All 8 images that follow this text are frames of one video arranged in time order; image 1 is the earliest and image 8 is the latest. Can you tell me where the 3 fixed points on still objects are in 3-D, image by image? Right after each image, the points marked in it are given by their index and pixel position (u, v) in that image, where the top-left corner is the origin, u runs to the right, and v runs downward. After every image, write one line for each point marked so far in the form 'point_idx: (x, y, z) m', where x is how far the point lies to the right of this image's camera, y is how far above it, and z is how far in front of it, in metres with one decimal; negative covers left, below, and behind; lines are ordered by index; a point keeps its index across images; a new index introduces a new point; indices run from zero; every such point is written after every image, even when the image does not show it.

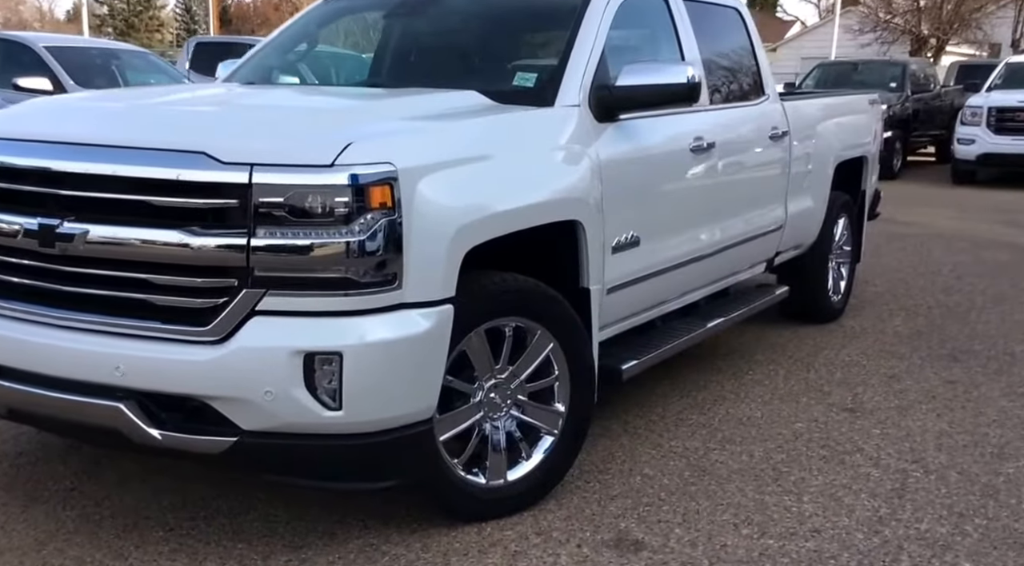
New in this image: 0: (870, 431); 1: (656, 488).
0: (+1.6, -0.7, +5.0) m
1: (+0.6, -0.8, +4.2) m
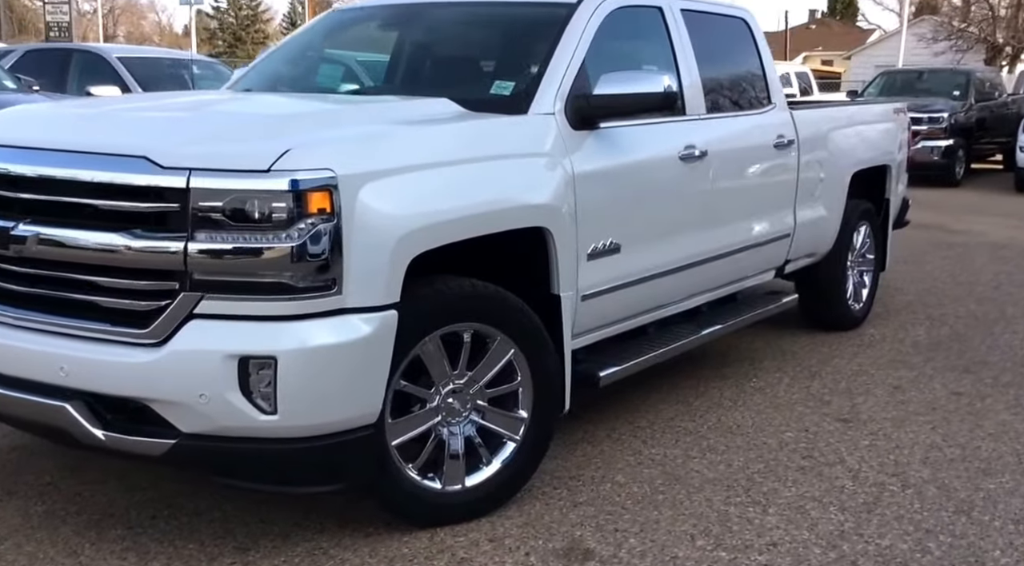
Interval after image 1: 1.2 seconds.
0: (+1.5, -0.7, +4.9) m
1: (+0.4, -0.8, +4.2) m
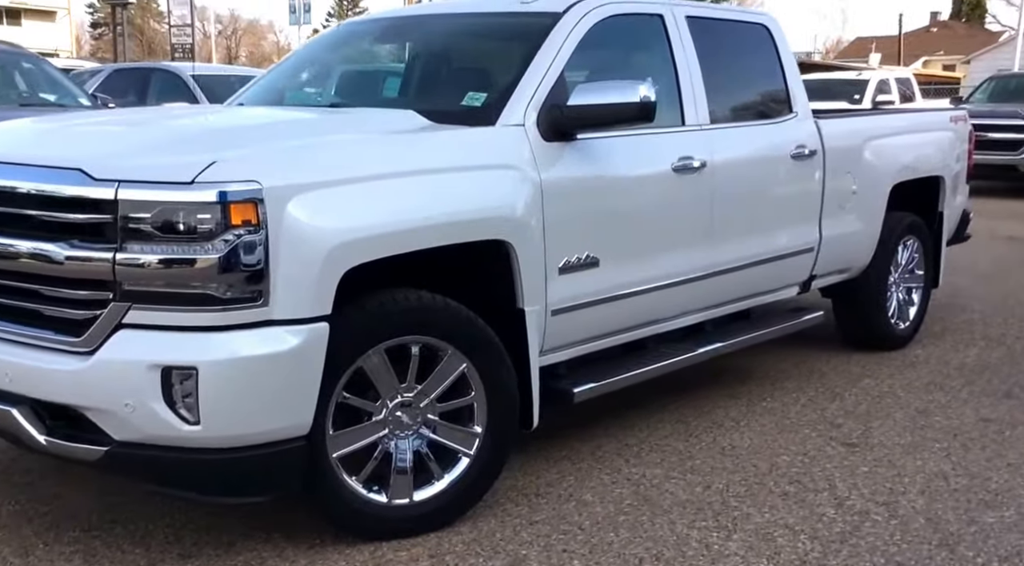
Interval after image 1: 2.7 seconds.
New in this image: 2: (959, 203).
0: (+1.5, -0.8, +4.7) m
1: (+0.3, -0.9, +4.1) m
2: (+3.2, +0.6, +7.8) m
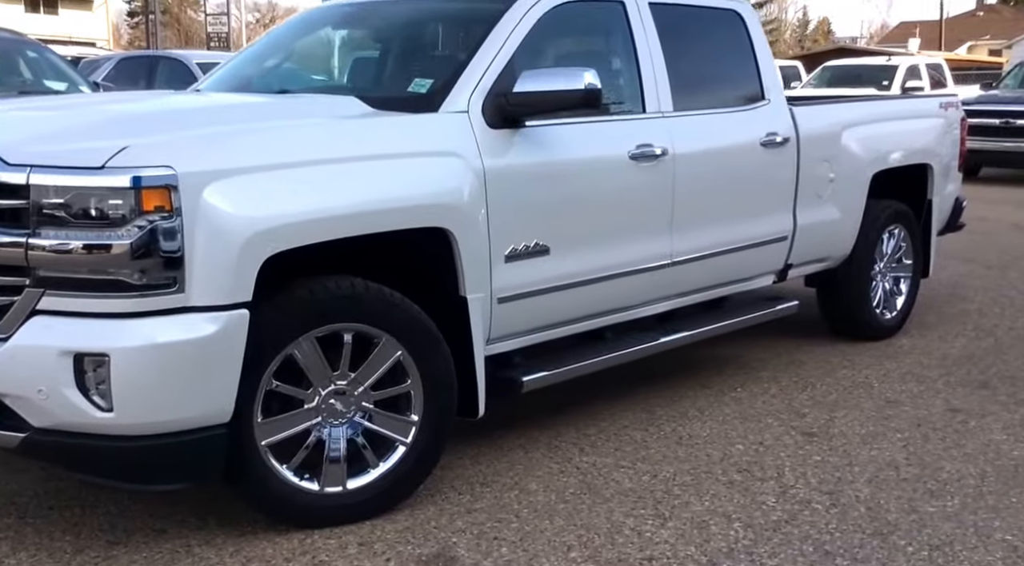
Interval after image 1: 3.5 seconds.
0: (+1.3, -0.7, +4.6) m
1: (0.0, -0.8, +4.0) m
2: (+3.1, +0.6, +7.7) m
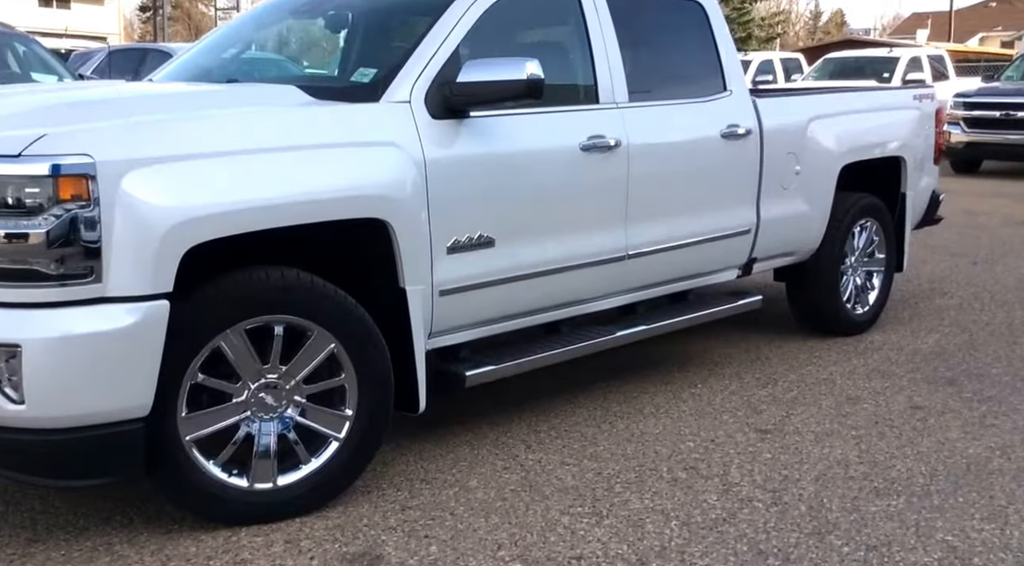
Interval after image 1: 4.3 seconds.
0: (+1.0, -0.7, +4.6) m
1: (-0.2, -0.8, +4.0) m
2: (+2.9, +0.7, +7.6) m
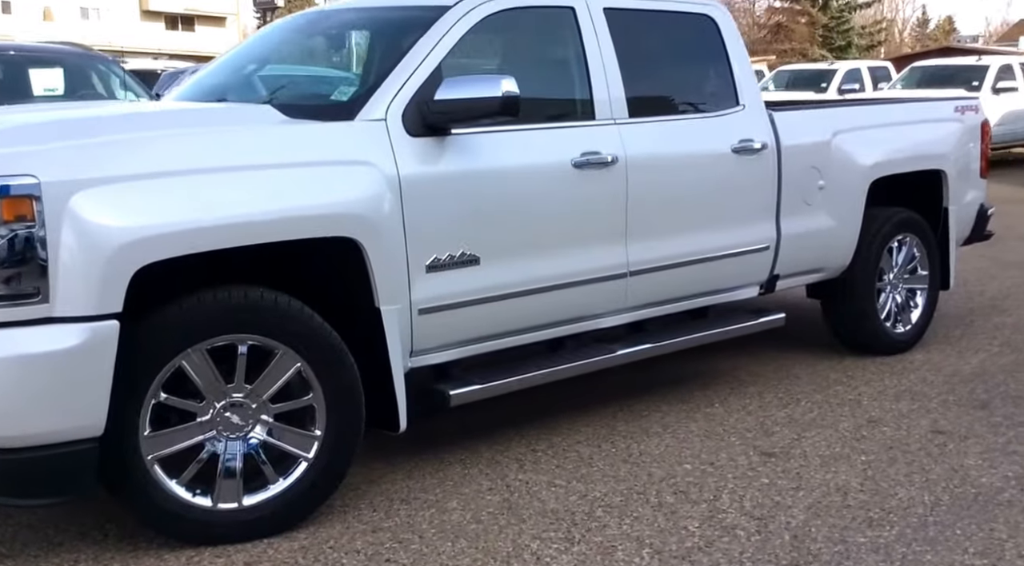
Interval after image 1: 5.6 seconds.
0: (+1.0, -0.8, +4.4) m
1: (-0.3, -0.9, +3.9) m
2: (+3.0, +0.6, +7.3) m
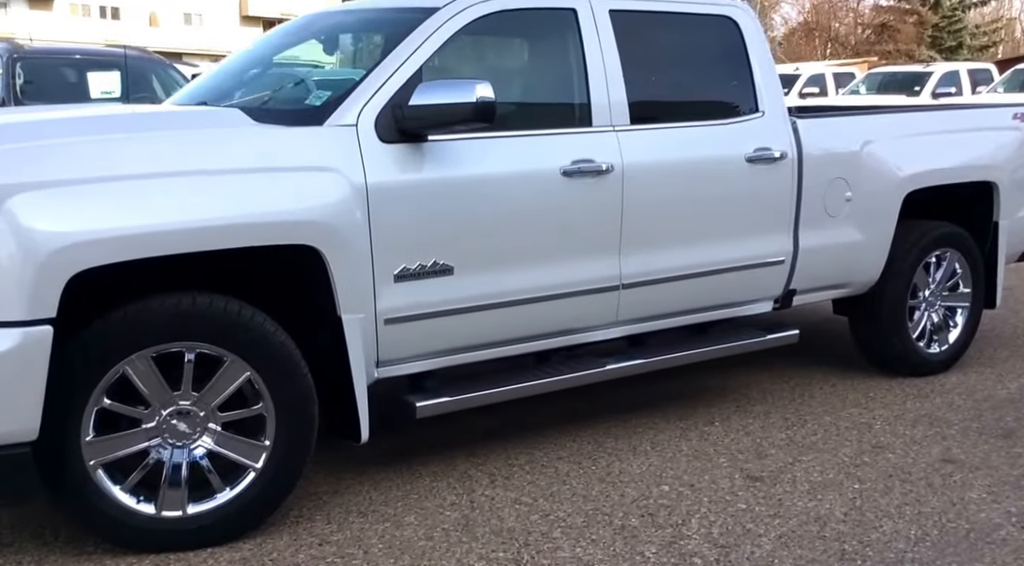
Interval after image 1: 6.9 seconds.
0: (+0.9, -0.9, +4.2) m
1: (-0.4, -0.9, +3.8) m
2: (+3.2, +0.4, +6.9) m
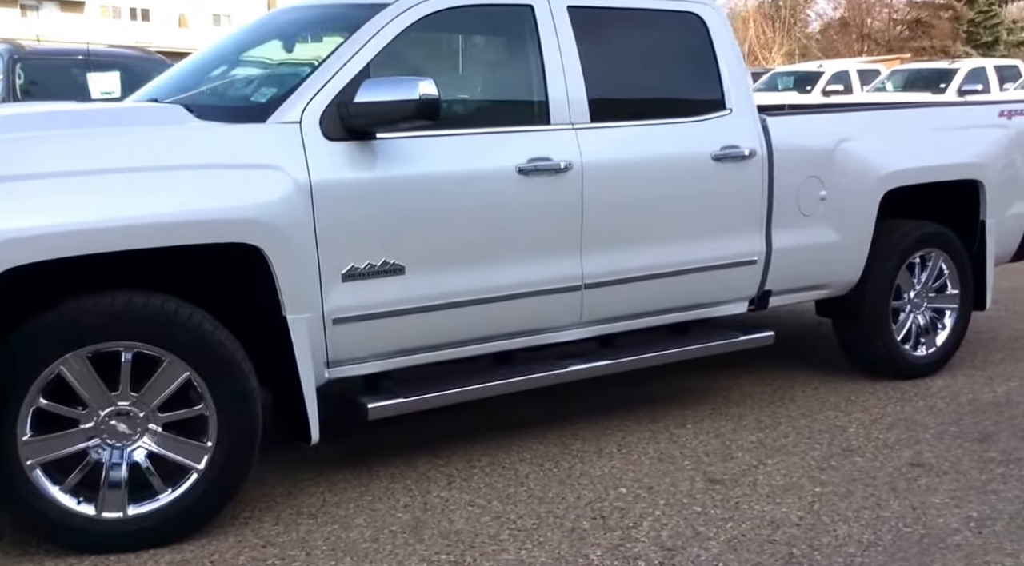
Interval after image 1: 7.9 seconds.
0: (+0.7, -0.9, +4.2) m
1: (-0.6, -0.9, +3.8) m
2: (+3.1, +0.4, +6.8) m
